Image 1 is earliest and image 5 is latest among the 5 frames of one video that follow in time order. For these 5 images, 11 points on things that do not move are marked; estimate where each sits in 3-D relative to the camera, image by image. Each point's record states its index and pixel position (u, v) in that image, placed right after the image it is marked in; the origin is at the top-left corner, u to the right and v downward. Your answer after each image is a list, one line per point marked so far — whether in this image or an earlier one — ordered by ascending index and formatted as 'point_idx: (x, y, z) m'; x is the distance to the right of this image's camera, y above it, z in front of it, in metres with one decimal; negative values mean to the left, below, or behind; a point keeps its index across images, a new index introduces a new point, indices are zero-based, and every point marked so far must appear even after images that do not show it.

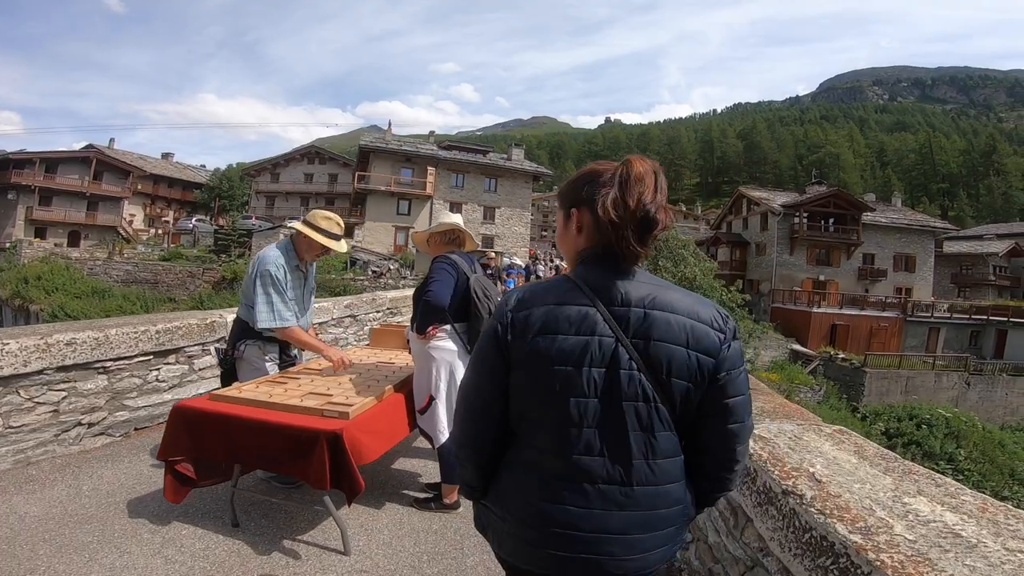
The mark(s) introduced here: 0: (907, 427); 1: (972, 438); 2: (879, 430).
0: (+13.5, -4.5, +17.8) m
1: (+15.4, -4.8, +17.6) m
2: (+12.7, -4.7, +18.1) m
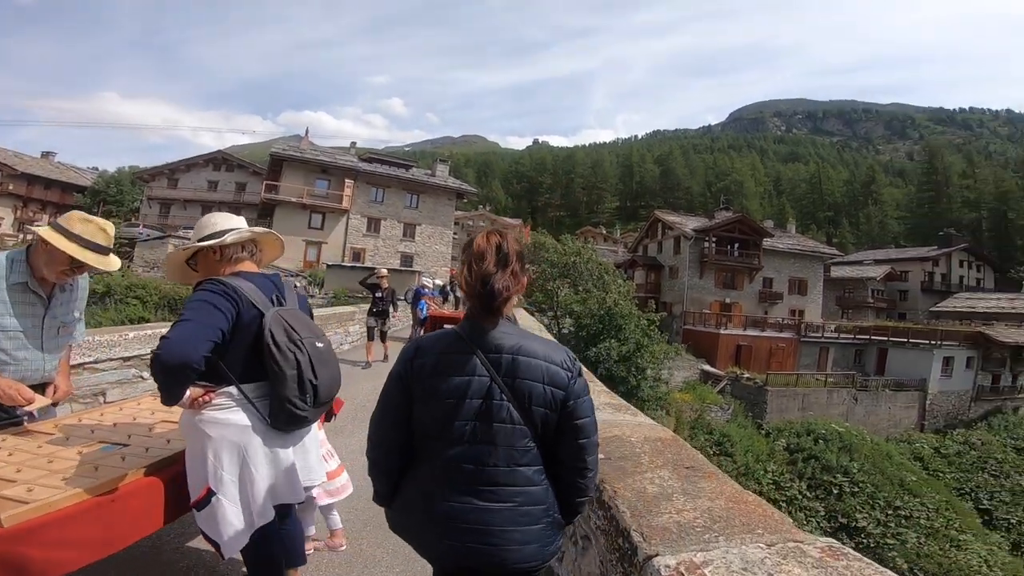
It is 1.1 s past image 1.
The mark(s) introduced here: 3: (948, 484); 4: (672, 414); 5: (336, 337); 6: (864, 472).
0: (+10.5, -5.3, +18.8) m
1: (+12.4, -5.6, +18.7) m
2: (+9.7, -5.4, +18.9) m
3: (+16.0, -6.9, +19.3) m
4: (+5.6, -4.2, +18.1) m
5: (-3.8, -1.1, +11.5) m
6: (+11.4, -5.9, +17.3) m
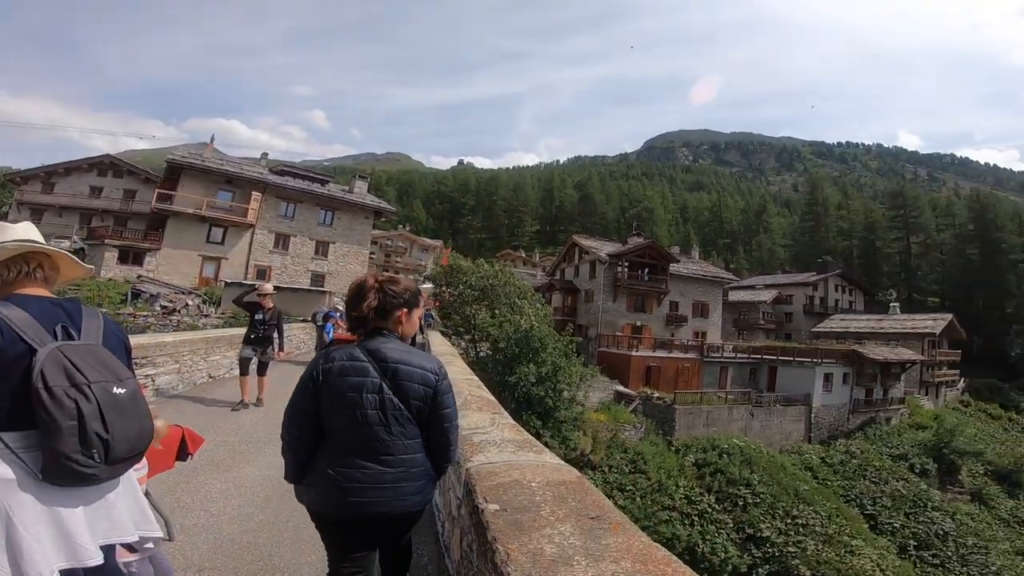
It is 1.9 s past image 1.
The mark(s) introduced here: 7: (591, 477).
0: (+7.4, -6.2, +19.6) m
1: (+9.3, -6.4, +19.8) m
2: (+6.6, -6.3, +19.6) m
3: (+12.7, -7.8, +20.8) m
4: (+2.6, -4.9, +18.3) m
5: (-5.7, -1.4, +10.6) m
6: (+8.5, -6.7, +18.2) m
7: (+2.8, -5.8, +16.8) m
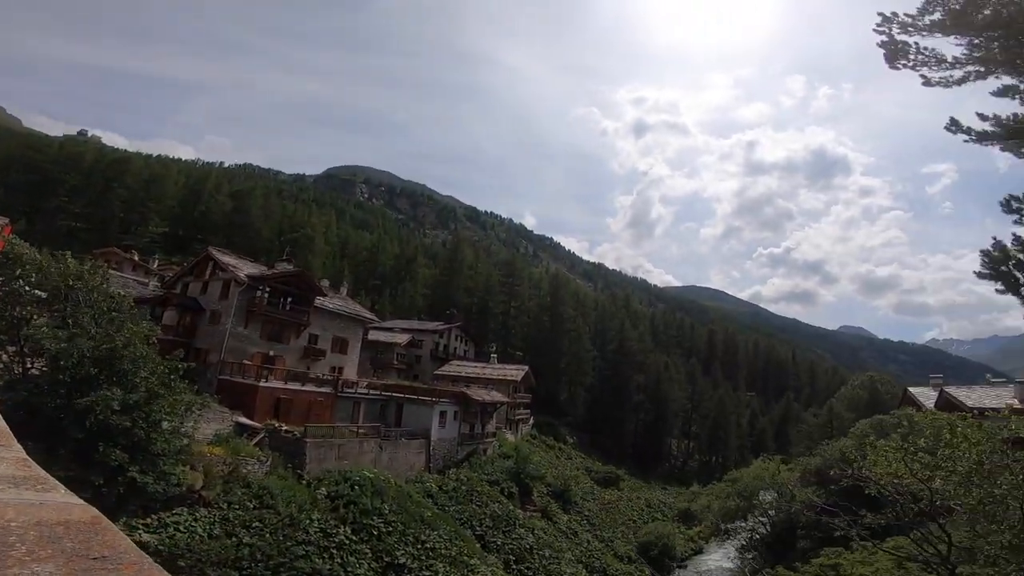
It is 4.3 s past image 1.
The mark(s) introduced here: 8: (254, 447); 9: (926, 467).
0: (-6.4, -7.5, +19.8) m
1: (-5.0, -8.1, +21.0) m
2: (-7.2, -7.5, +19.4) m
3: (-2.9, -9.9, +23.5) m
4: (-9.6, -5.5, +16.3) m
5: (-11.9, -0.7, +5.8) m
6: (-4.9, -8.2, +19.2) m
7: (-8.7, -6.4, +15.0) m
8: (-9.7, -6.0, +20.4) m
9: (+7.4, -3.2, +9.7) m
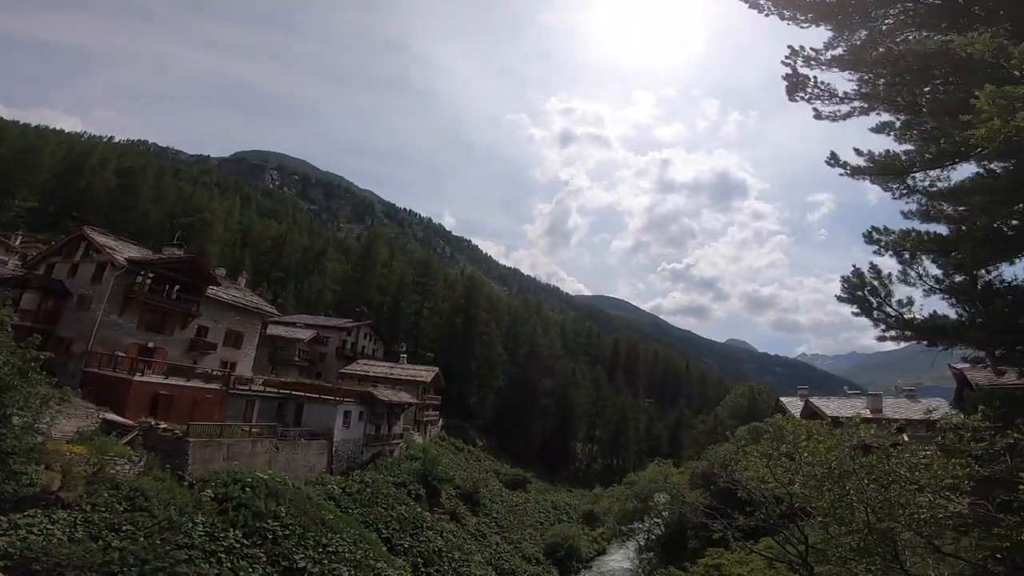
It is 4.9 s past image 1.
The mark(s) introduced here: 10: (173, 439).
0: (-9.9, -7.1, +18.7) m
1: (-8.7, -7.8, +20.0) m
2: (-10.6, -7.1, +18.2) m
3: (-7.0, -9.8, +22.8) m
4: (-12.5, -5.0, +14.8) m
5: (-13.1, -0.1, +4.0) m
6: (-8.3, -7.9, +18.3) m
7: (-11.5, -5.9, +13.6) m
8: (-13.1, -5.5, +18.8) m
9: (+5.4, -3.6, +10.5) m
10: (-12.0, -5.5, +19.7) m
